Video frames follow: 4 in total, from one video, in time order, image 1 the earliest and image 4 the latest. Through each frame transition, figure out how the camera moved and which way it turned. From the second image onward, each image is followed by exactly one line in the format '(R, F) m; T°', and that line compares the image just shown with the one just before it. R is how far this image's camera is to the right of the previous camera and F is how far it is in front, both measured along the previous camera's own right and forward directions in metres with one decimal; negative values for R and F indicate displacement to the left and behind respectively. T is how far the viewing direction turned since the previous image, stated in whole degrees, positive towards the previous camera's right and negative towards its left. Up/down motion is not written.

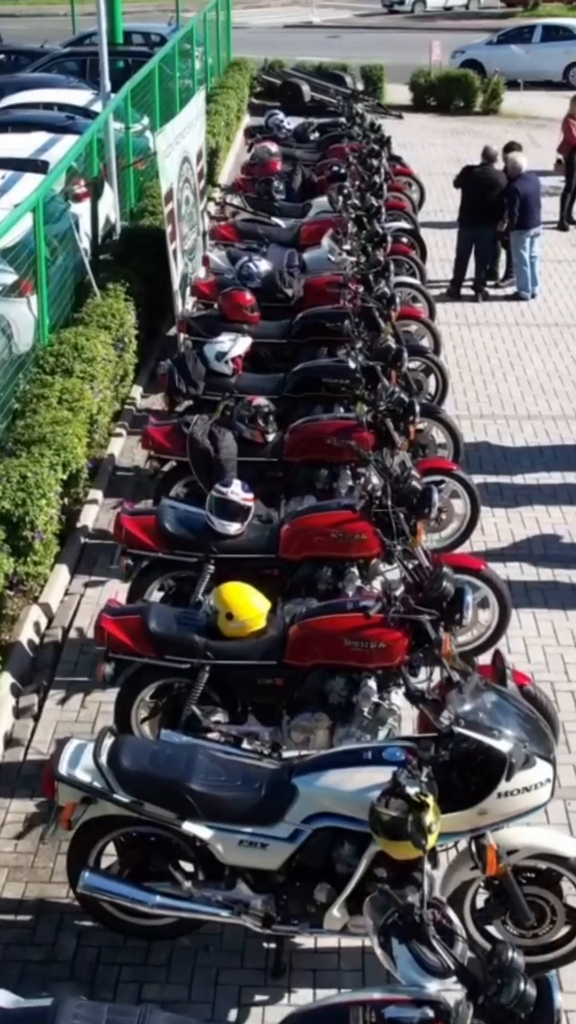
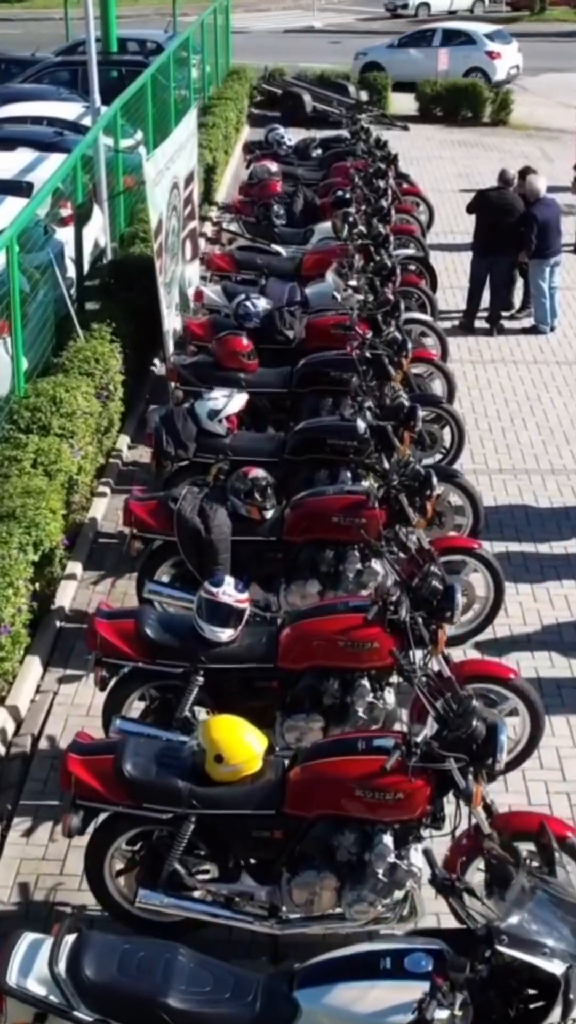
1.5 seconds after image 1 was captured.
(0.0, +0.9) m; 0°
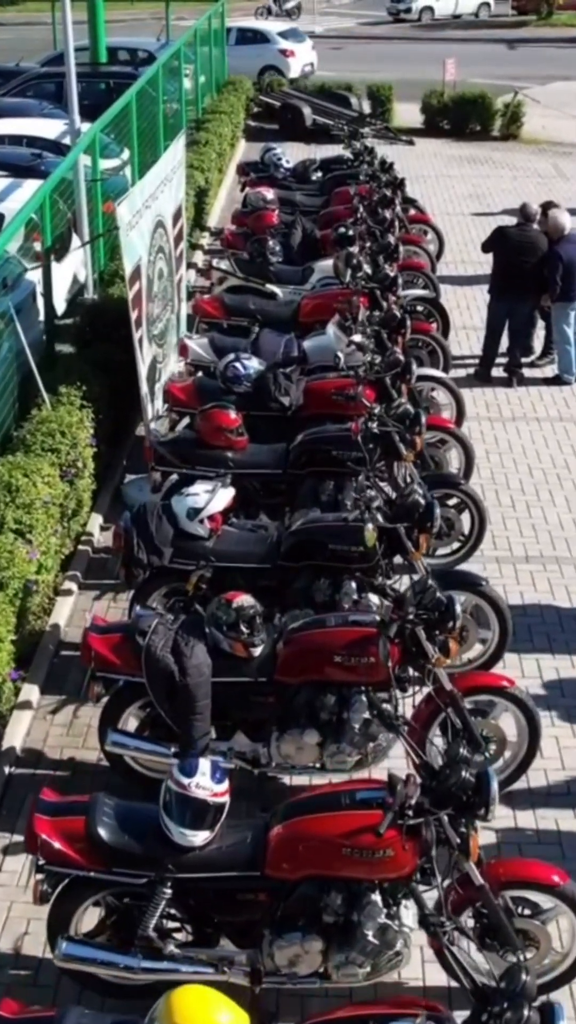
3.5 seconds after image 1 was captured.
(0.0, +1.2) m; 0°
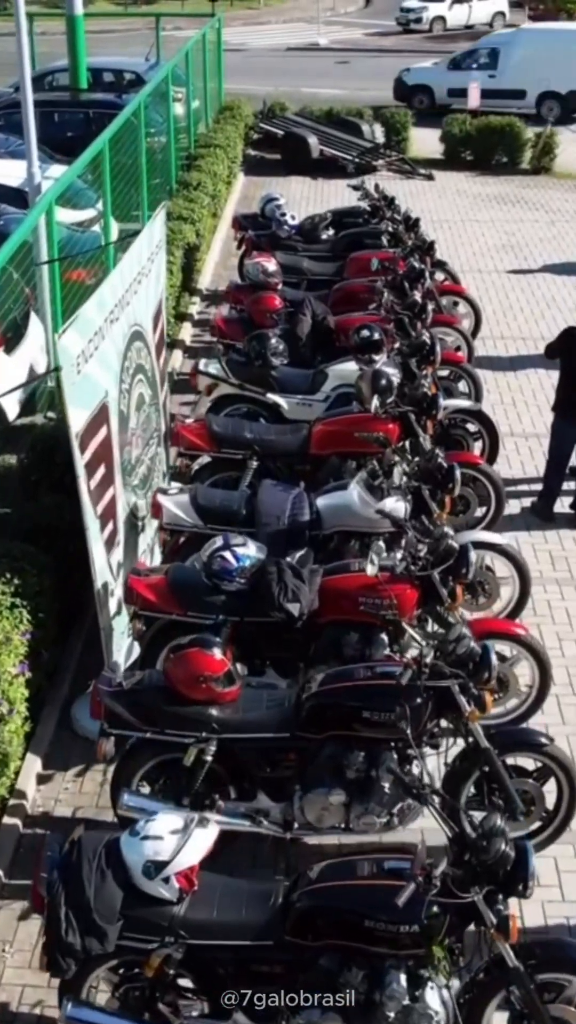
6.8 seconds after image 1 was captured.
(0.0, +2.4) m; 0°
